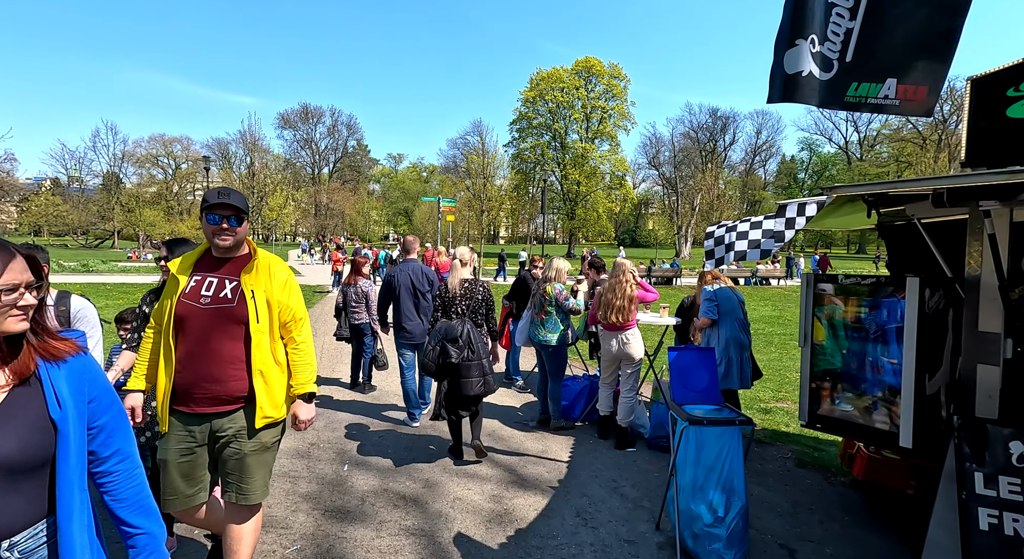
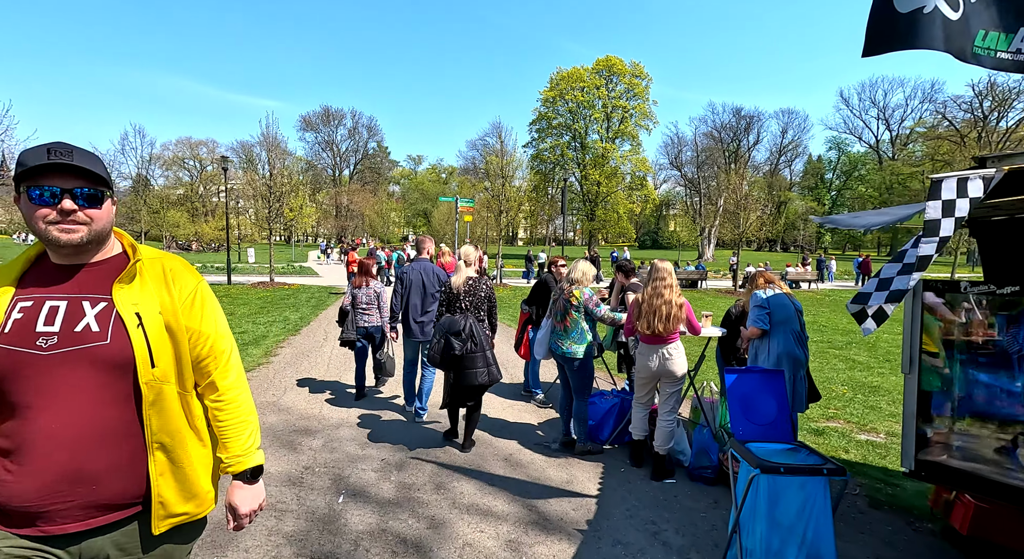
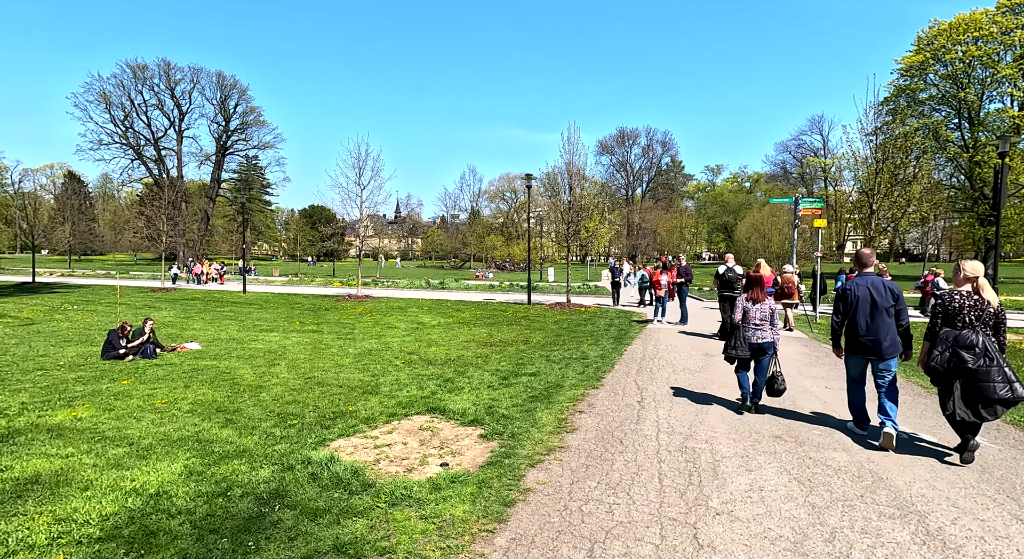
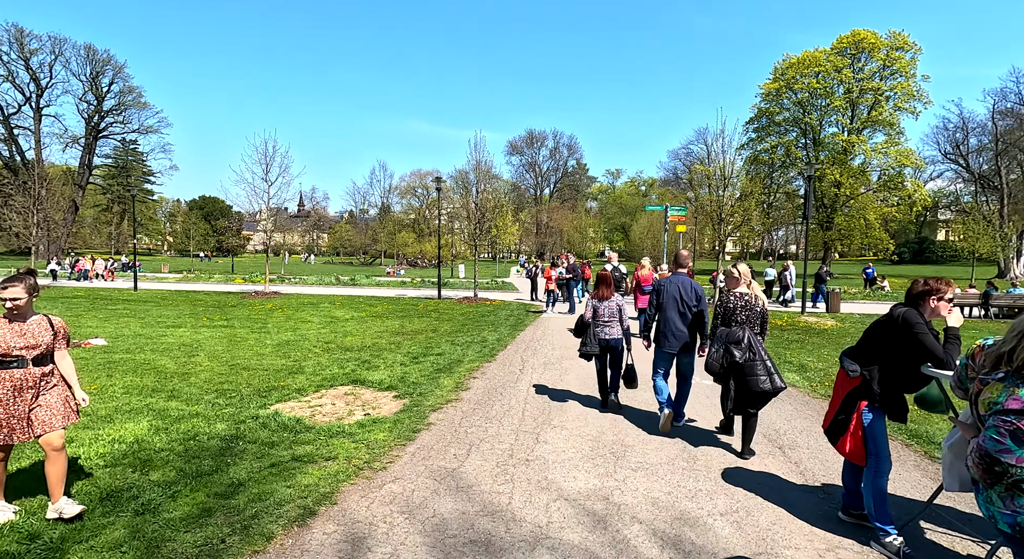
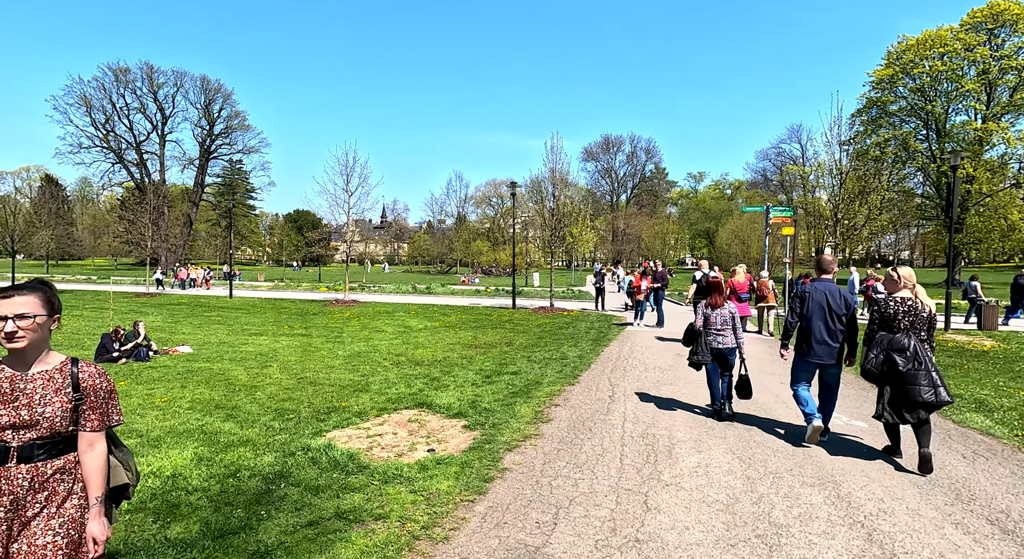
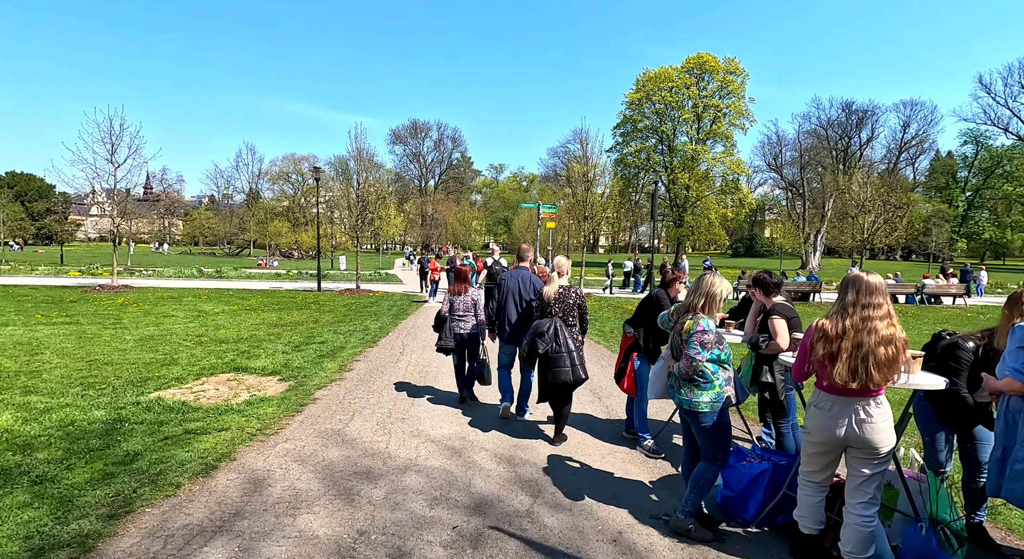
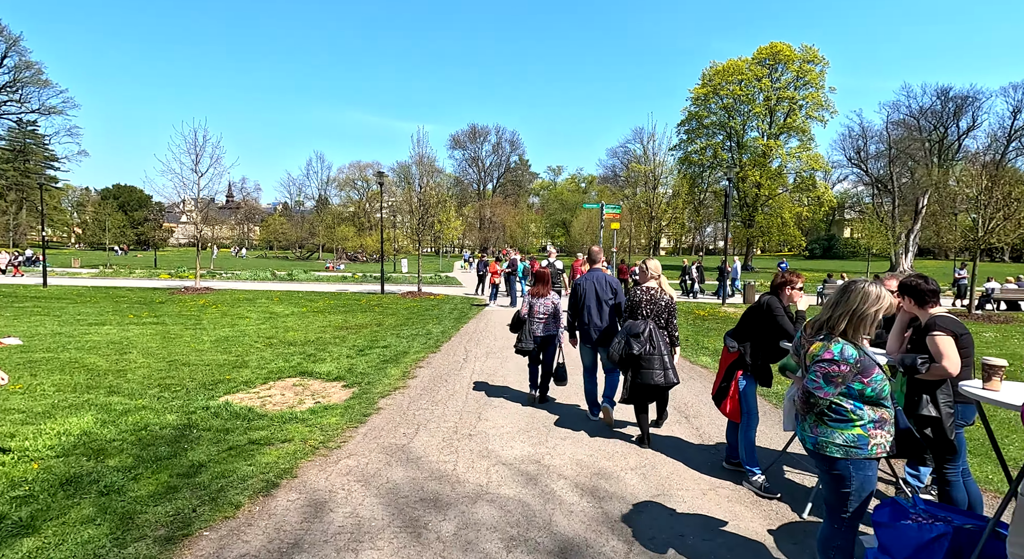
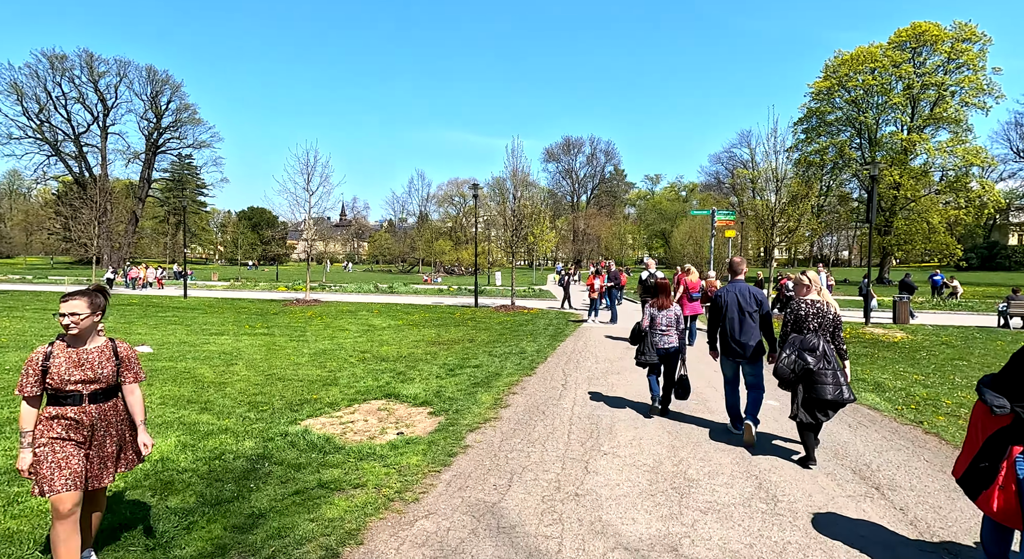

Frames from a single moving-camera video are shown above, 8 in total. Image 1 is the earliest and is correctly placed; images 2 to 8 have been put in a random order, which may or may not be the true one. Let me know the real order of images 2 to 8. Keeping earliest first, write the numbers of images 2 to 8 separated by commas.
2, 6, 7, 4, 8, 5, 3
